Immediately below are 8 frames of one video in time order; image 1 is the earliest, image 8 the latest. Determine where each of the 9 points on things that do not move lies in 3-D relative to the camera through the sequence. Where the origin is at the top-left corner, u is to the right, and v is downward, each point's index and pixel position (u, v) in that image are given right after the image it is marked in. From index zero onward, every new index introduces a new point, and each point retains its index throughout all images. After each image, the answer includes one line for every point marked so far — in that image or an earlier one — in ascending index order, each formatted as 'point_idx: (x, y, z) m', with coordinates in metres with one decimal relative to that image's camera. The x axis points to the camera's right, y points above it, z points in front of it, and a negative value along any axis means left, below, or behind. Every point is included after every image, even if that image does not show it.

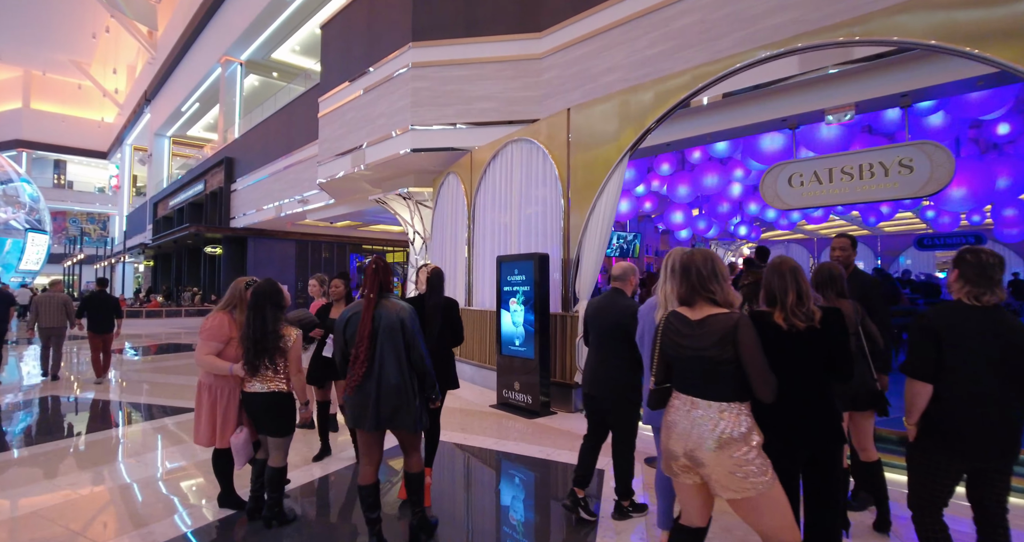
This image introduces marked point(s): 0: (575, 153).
0: (+0.7, +1.2, +5.1) m
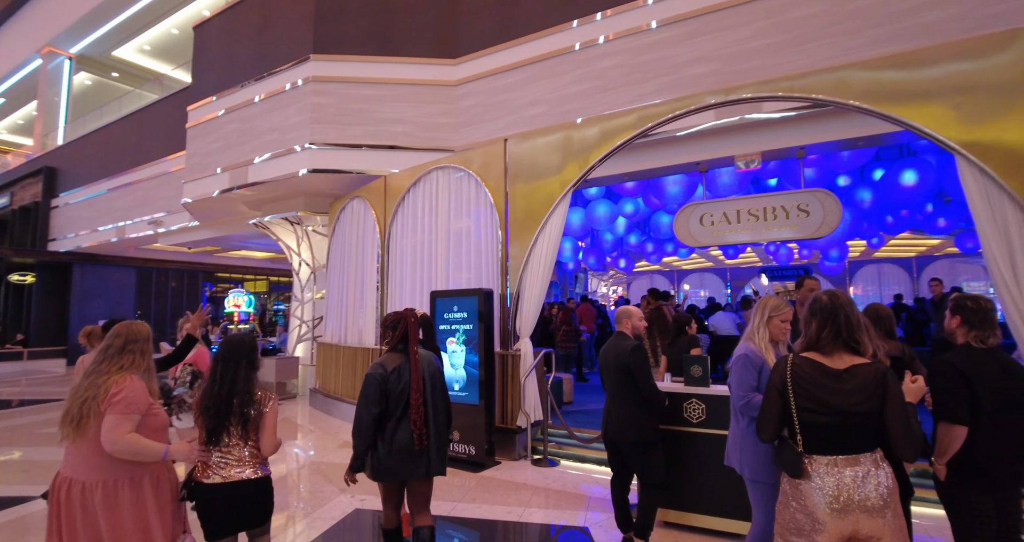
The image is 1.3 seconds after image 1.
0: (0.0, +0.9, +4.9) m
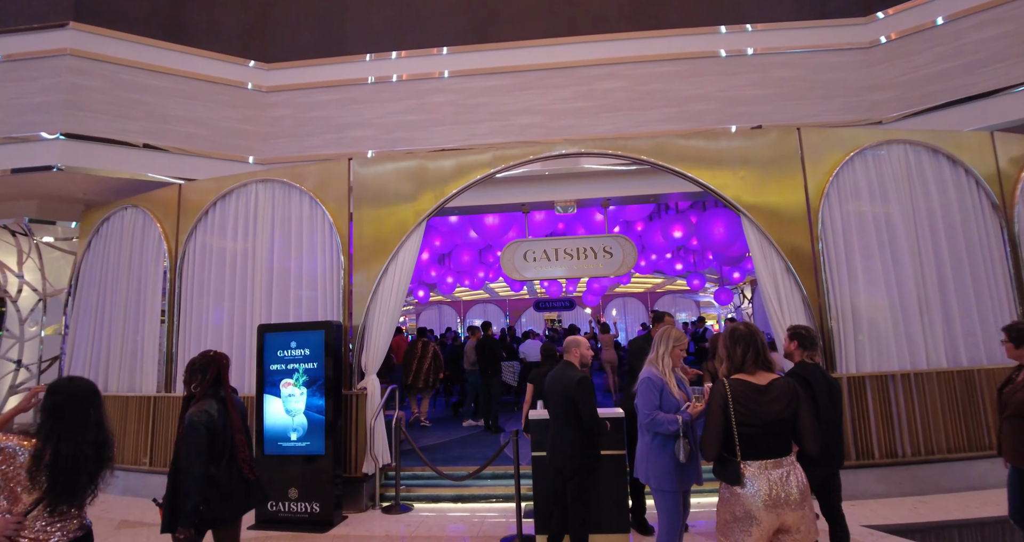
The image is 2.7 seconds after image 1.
0: (-1.5, +0.6, +4.6) m
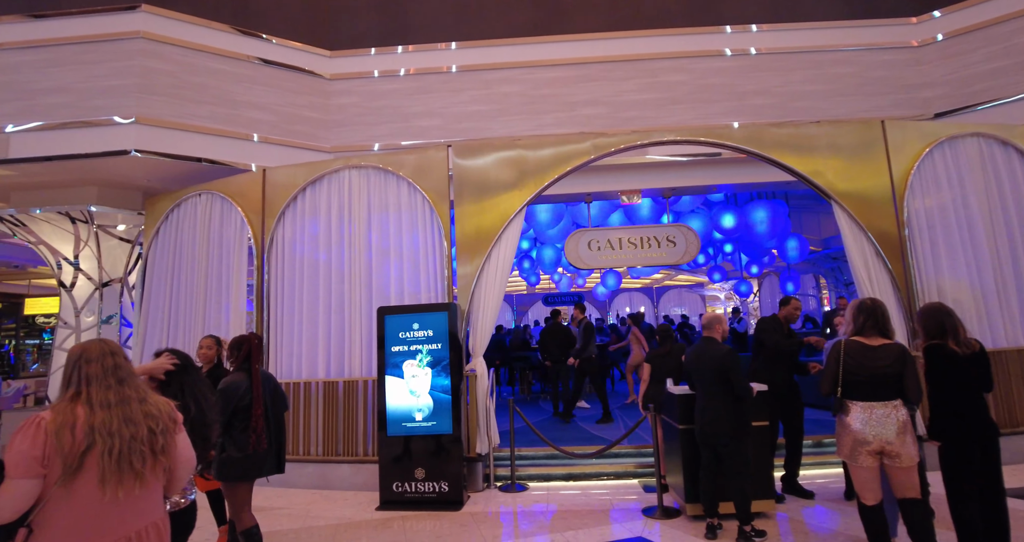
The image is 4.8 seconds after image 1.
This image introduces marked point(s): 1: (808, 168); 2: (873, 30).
0: (-0.5, +0.7, +4.6) m
1: (+2.9, +1.0, +4.6) m
2: (+4.8, +3.2, +6.4) m
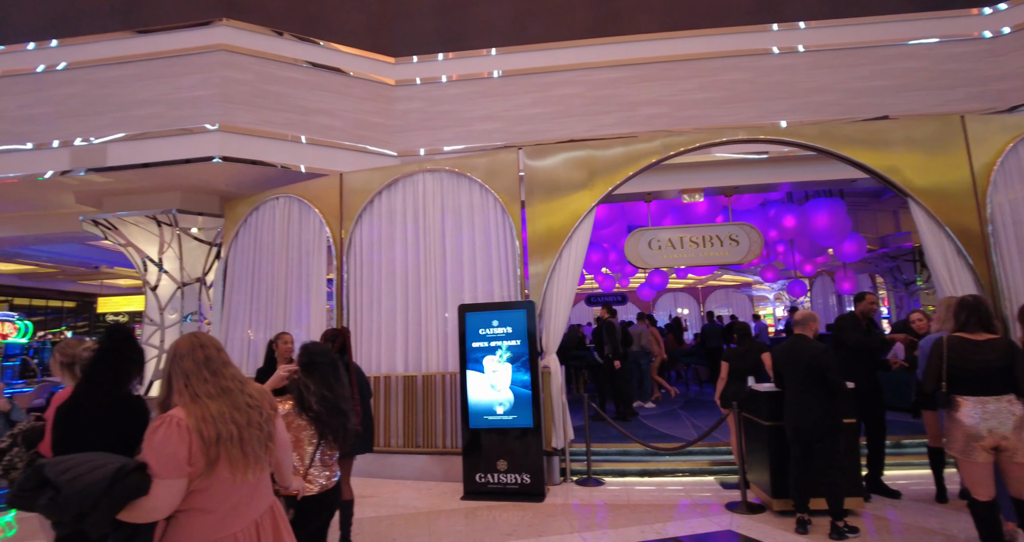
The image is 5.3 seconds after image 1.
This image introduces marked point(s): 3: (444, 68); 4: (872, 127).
0: (+0.2, +0.7, +4.7) m
1: (+3.6, +1.0, +4.6) m
2: (+5.6, +3.3, +6.2) m
3: (-0.9, +2.7, +6.3) m
4: (+3.5, +1.4, +4.6) m
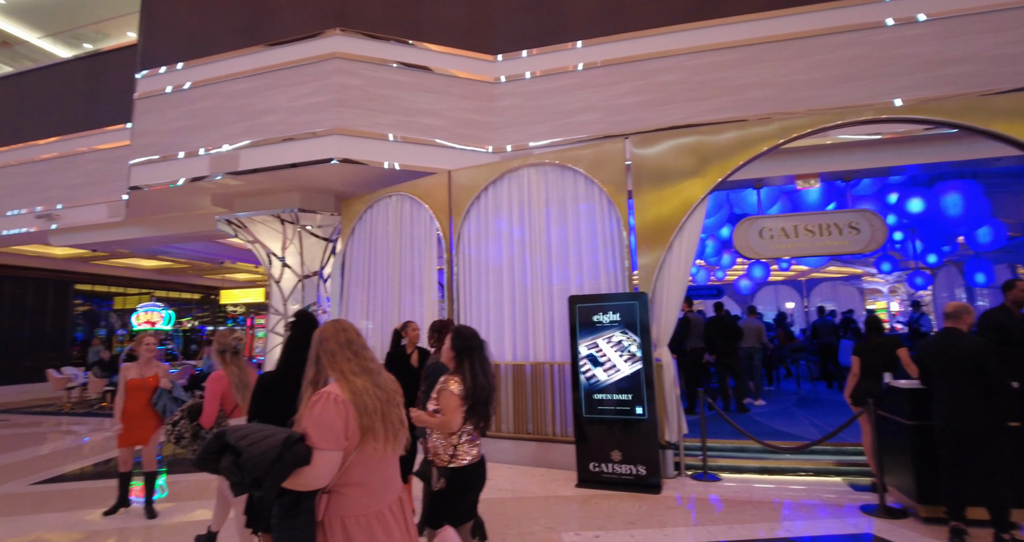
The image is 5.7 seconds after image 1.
0: (+1.2, +0.8, +4.7) m
1: (+4.6, +1.1, +4.0) m
2: (+6.8, +3.4, +5.3) m
3: (+0.4, +2.8, +6.4) m
4: (+4.5, +1.5, +4.1) m
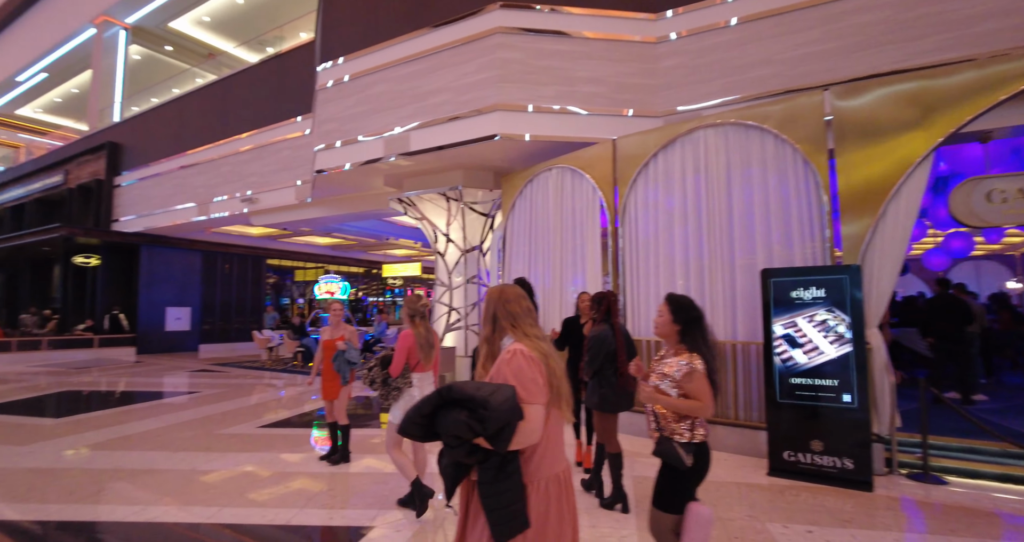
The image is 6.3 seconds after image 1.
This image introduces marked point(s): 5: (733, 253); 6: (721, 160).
0: (+2.8, +1.1, +4.1) m
1: (+6.0, +1.3, +2.7) m
2: (+8.4, +3.6, +3.4) m
3: (+2.4, +3.2, +5.9) m
4: (+5.9, +1.7, +2.8) m
5: (+2.1, +0.2, +4.4) m
6: (+2.0, +1.1, +4.6) m
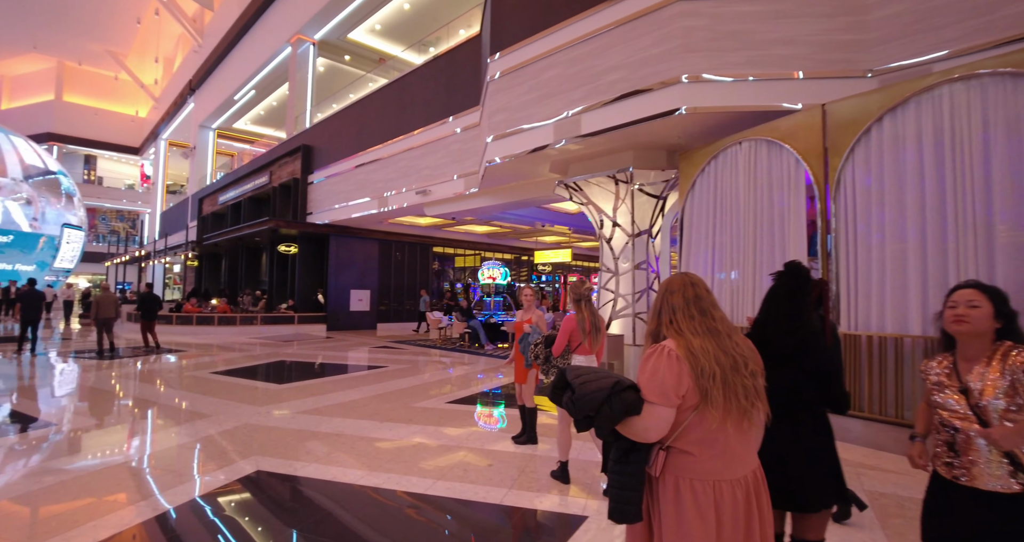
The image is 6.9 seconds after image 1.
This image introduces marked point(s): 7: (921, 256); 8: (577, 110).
0: (+4.3, +1.2, +3.1) m
1: (+7.1, +1.4, +0.9) m
2: (+9.6, +3.7, +0.9) m
3: (+4.3, +3.3, +4.9) m
4: (+7.0, +1.8, +1.0) m
5: (+3.7, +0.3, +3.6) m
6: (+3.6, +1.2, +3.7) m
7: (+3.4, +0.1, +3.9) m
8: (+0.8, +2.0, +5.8) m
